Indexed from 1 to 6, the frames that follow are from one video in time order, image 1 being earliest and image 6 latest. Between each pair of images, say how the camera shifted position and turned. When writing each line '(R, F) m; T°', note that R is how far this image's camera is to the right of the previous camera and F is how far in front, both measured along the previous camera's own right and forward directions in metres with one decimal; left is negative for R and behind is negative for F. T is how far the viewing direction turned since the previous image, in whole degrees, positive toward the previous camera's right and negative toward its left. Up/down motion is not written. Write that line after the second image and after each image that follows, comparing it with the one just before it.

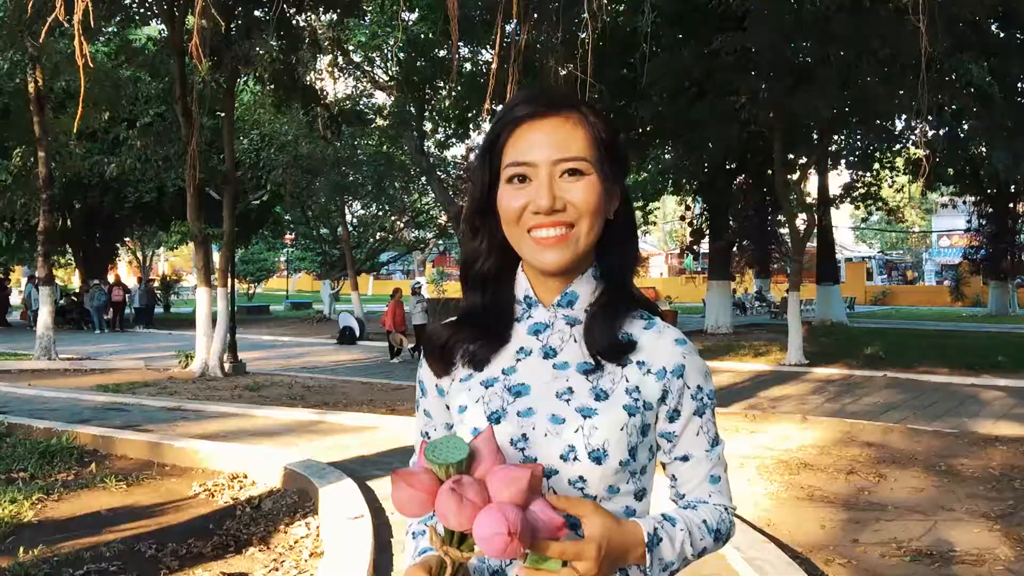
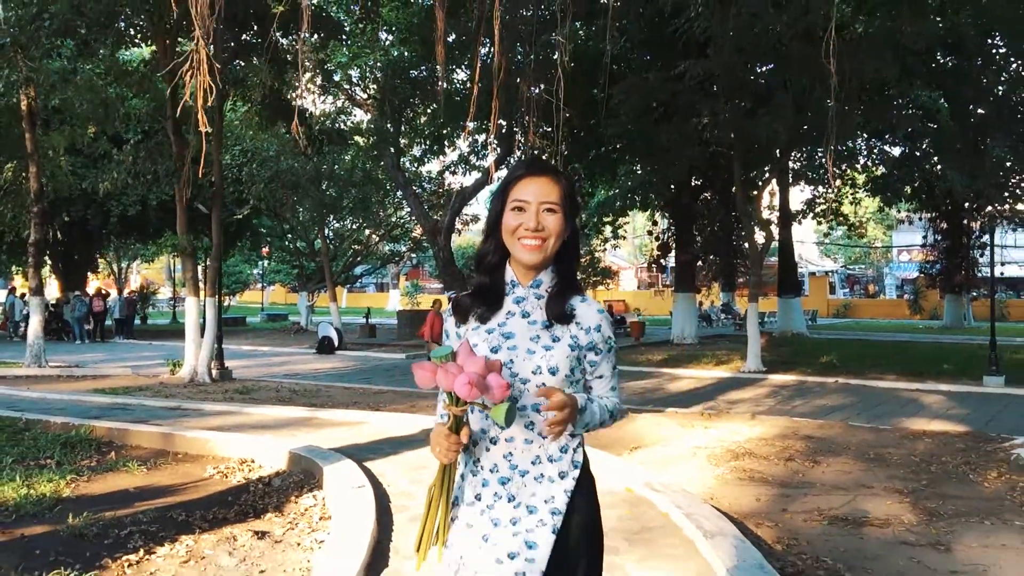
(0.0, -0.7) m; +2°
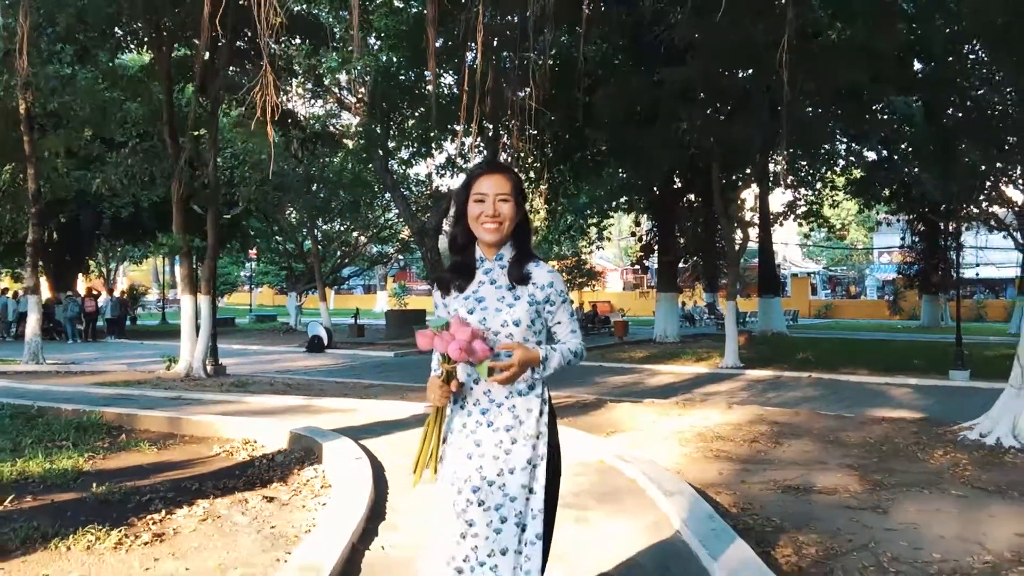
(0.0, -0.5) m; +1°
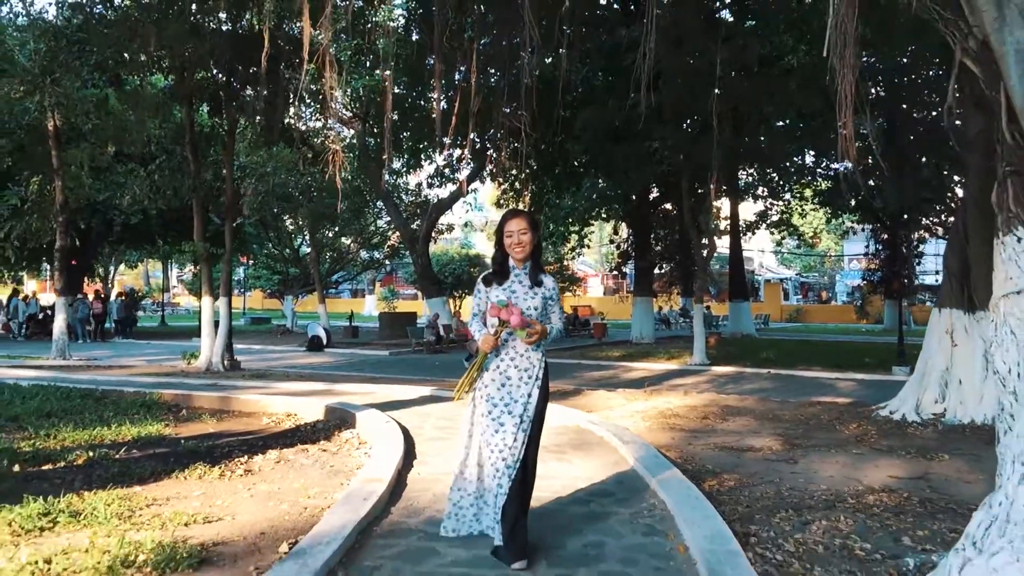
(-0.1, -1.4) m; +1°
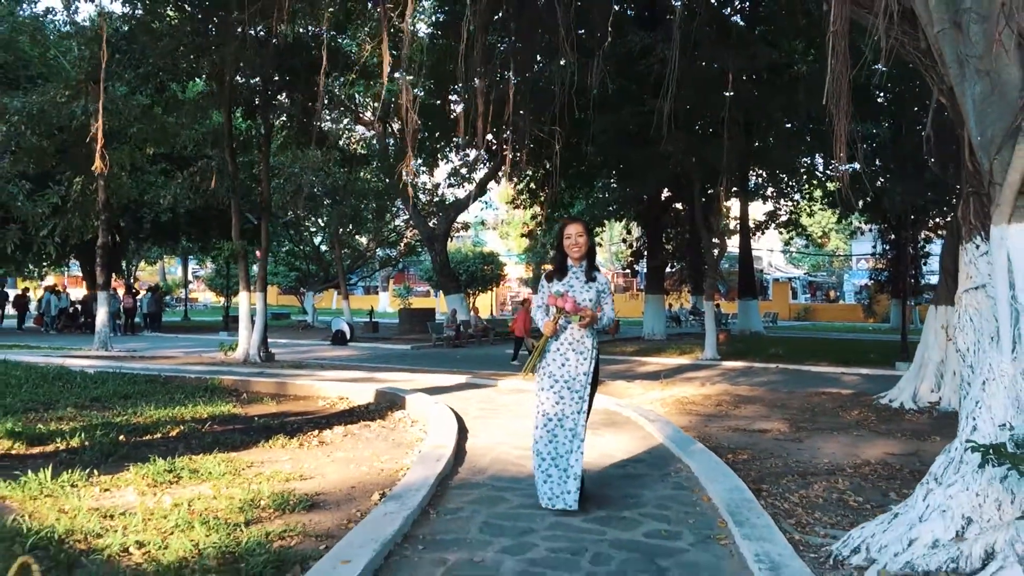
(-0.2, -0.7) m; 0°
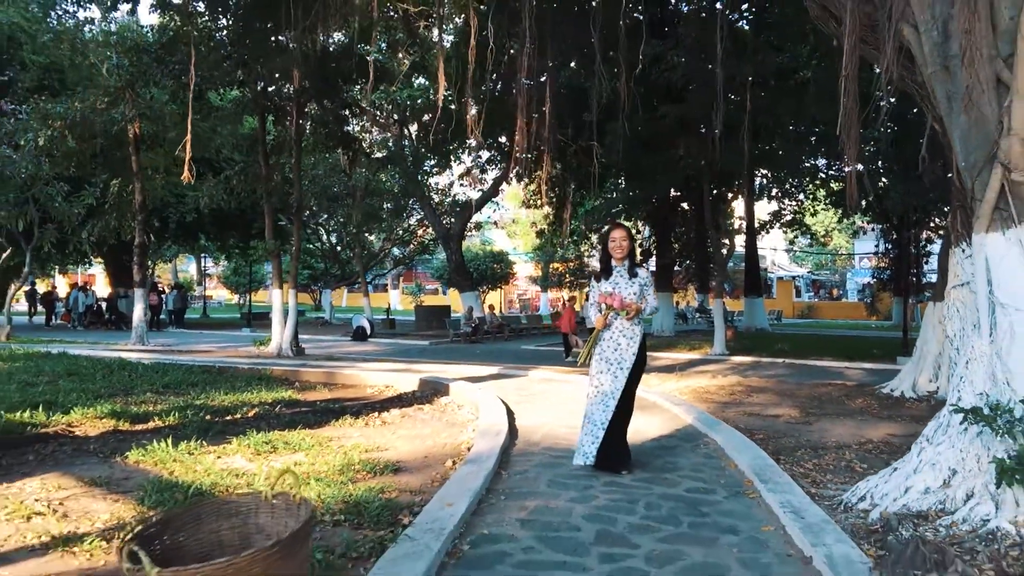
(-0.3, -0.7) m; 0°
